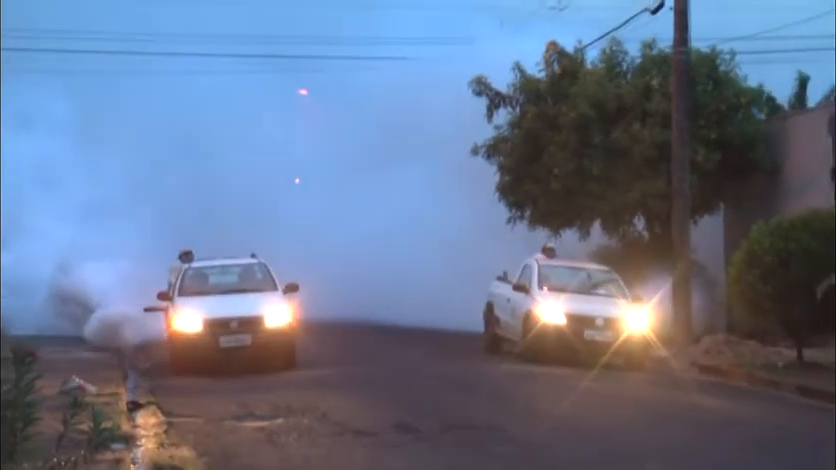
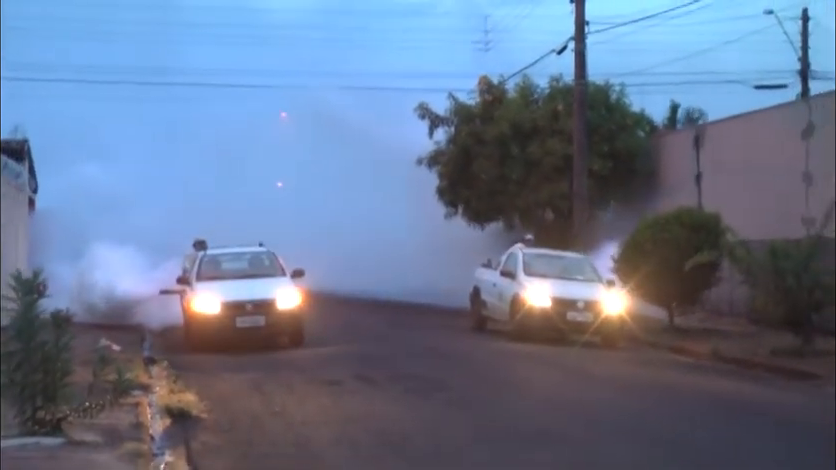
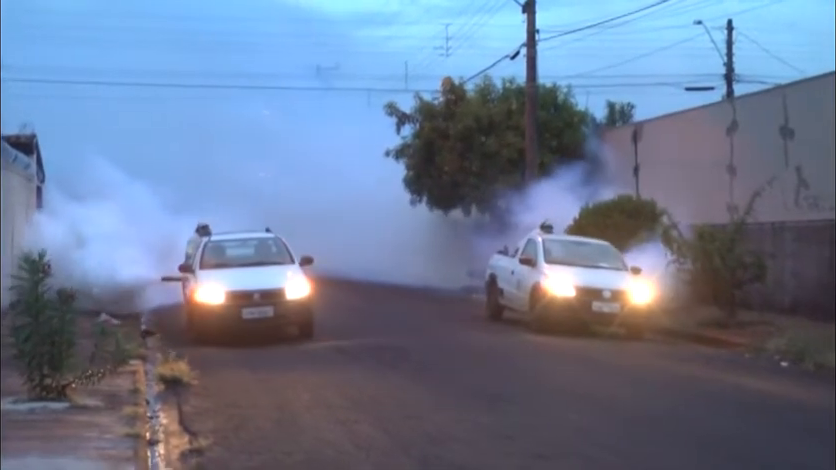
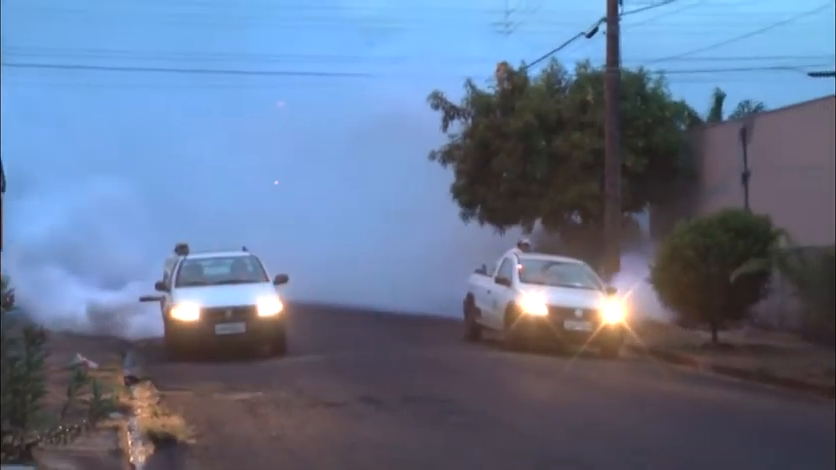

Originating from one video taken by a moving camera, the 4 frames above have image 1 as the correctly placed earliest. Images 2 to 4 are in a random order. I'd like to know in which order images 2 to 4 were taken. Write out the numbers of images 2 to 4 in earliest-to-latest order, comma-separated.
4, 2, 3
